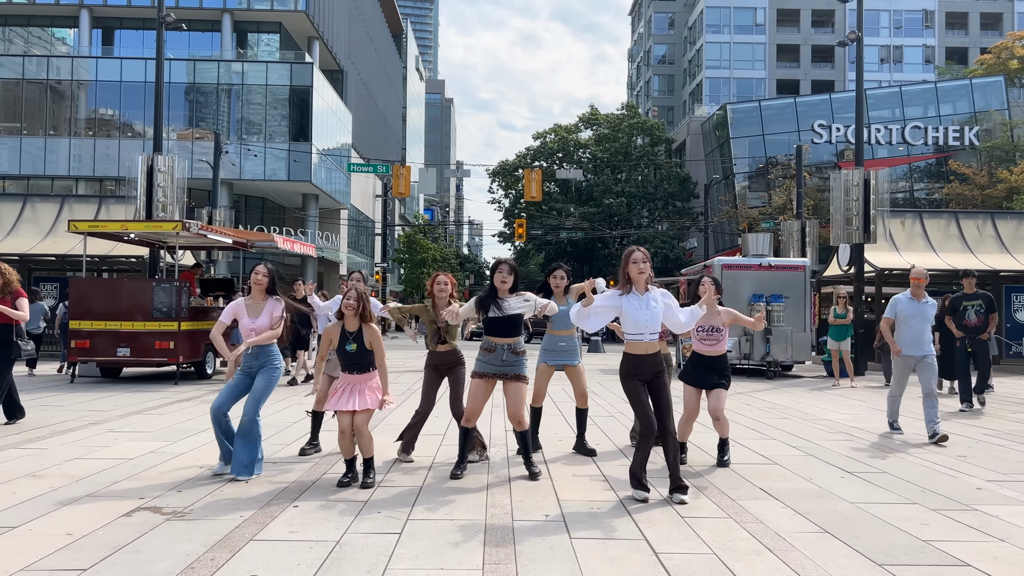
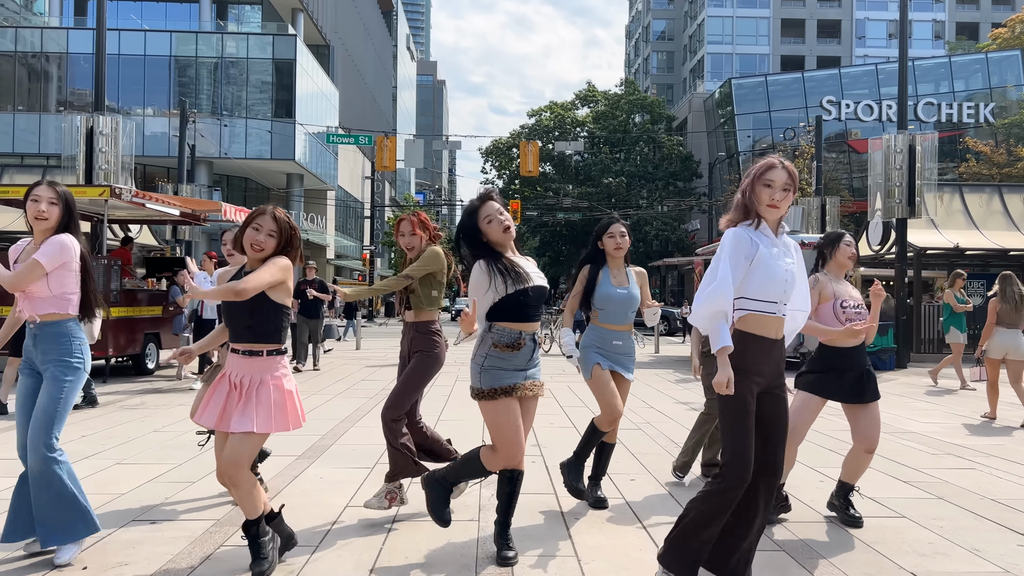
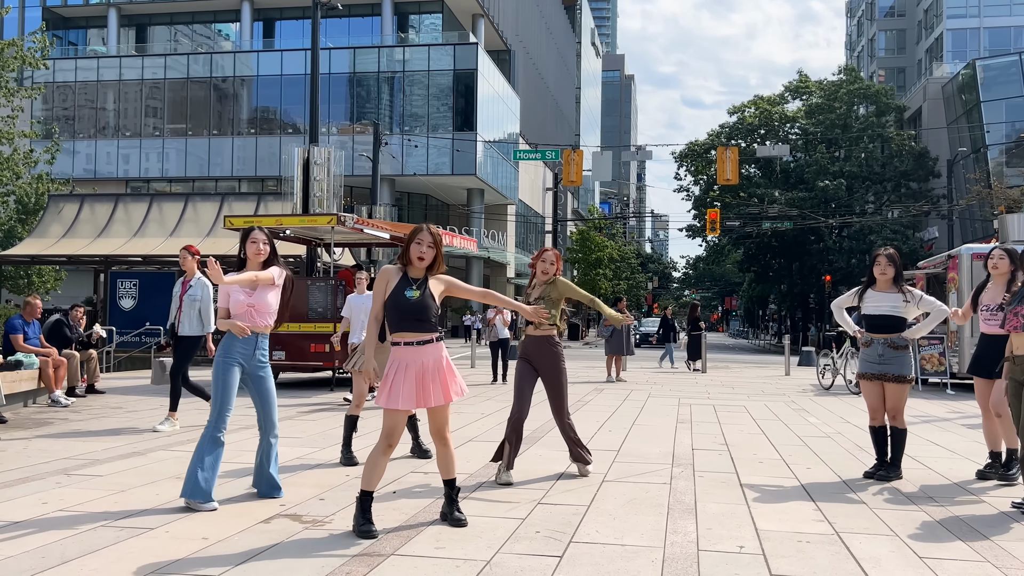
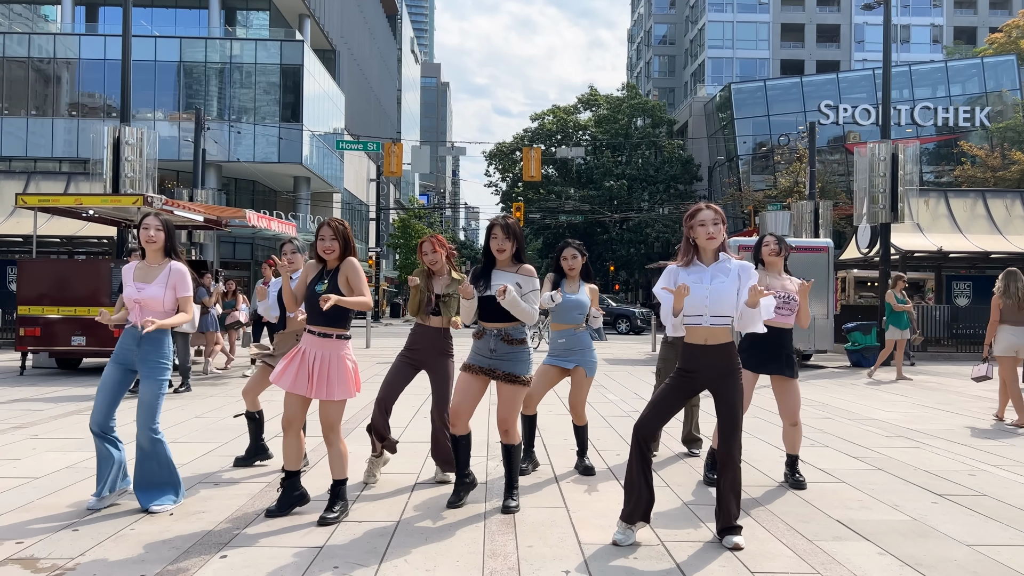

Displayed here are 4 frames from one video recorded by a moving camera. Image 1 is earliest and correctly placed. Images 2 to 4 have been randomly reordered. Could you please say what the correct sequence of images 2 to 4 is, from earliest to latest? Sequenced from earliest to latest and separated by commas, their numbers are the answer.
4, 2, 3
